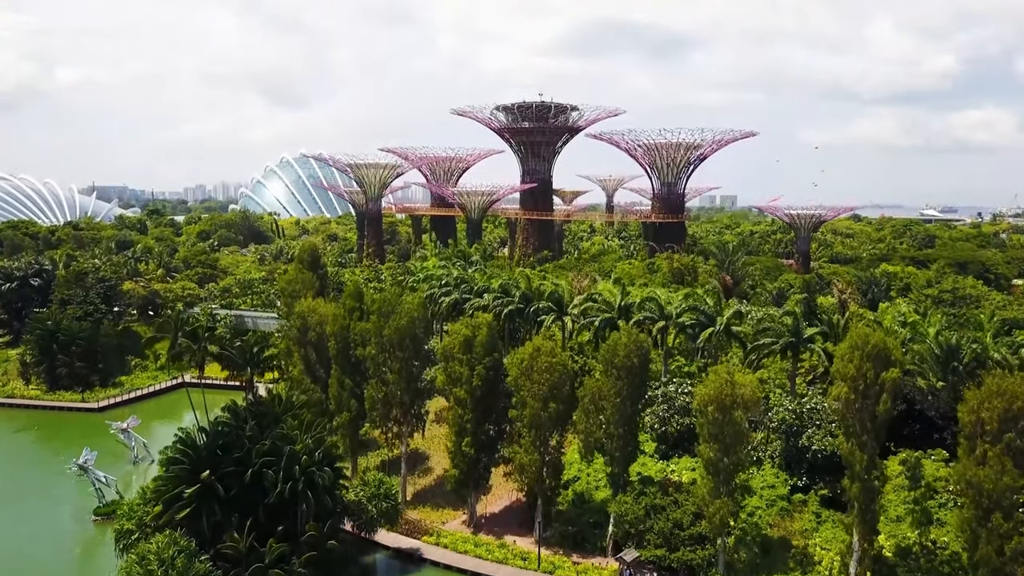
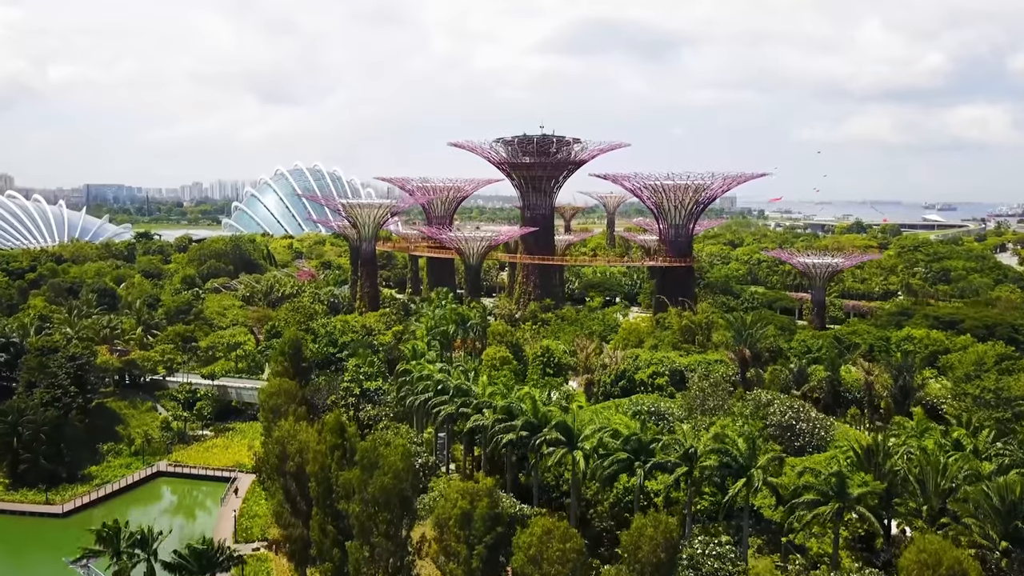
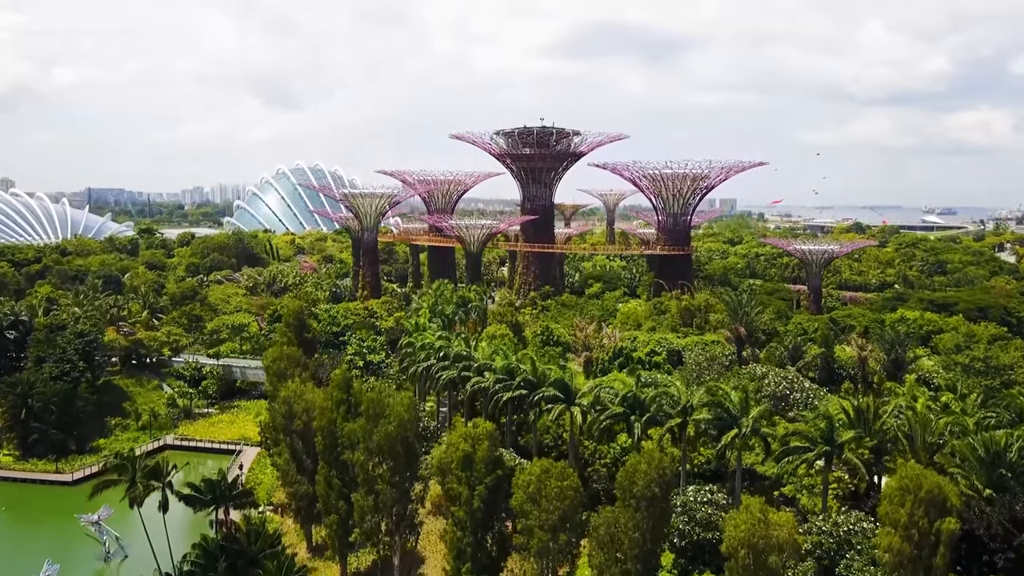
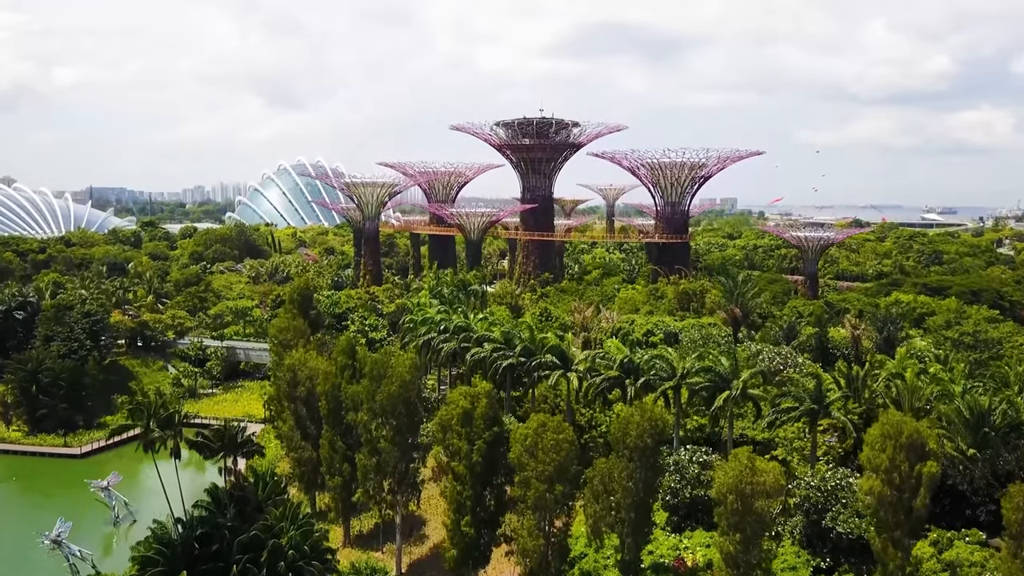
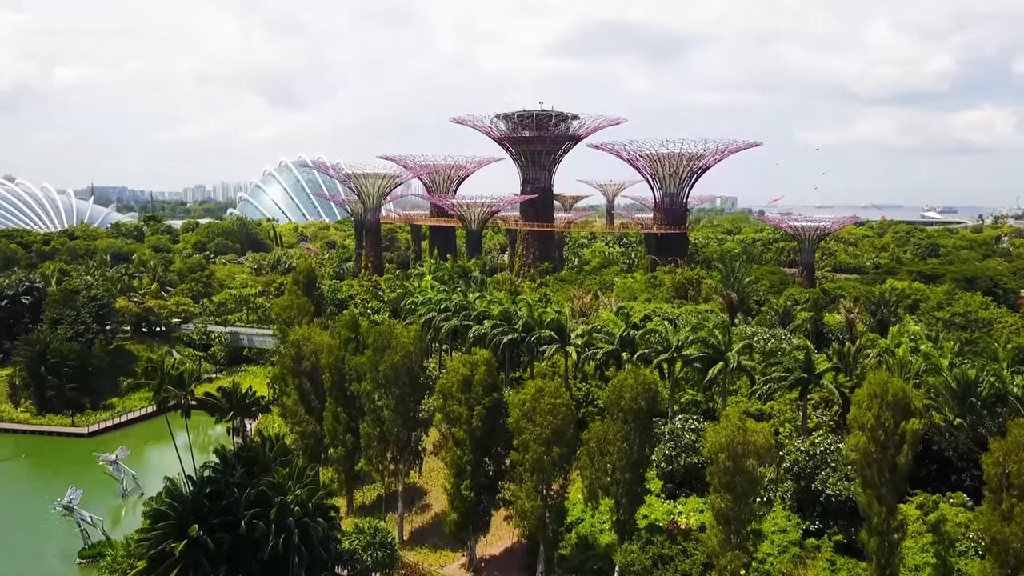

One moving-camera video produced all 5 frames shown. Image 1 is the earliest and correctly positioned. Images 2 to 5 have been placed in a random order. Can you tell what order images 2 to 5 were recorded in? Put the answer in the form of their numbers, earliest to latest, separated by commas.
5, 4, 3, 2
